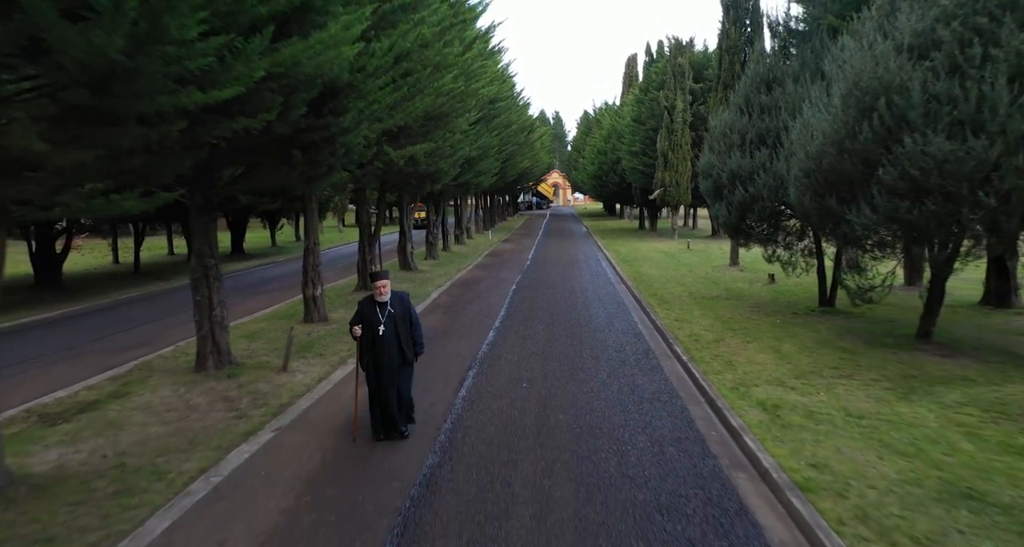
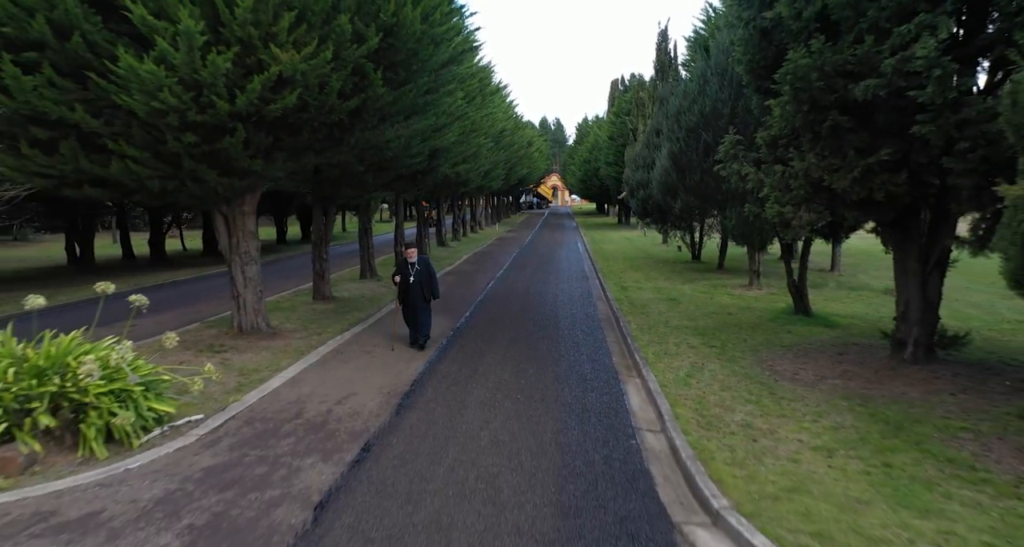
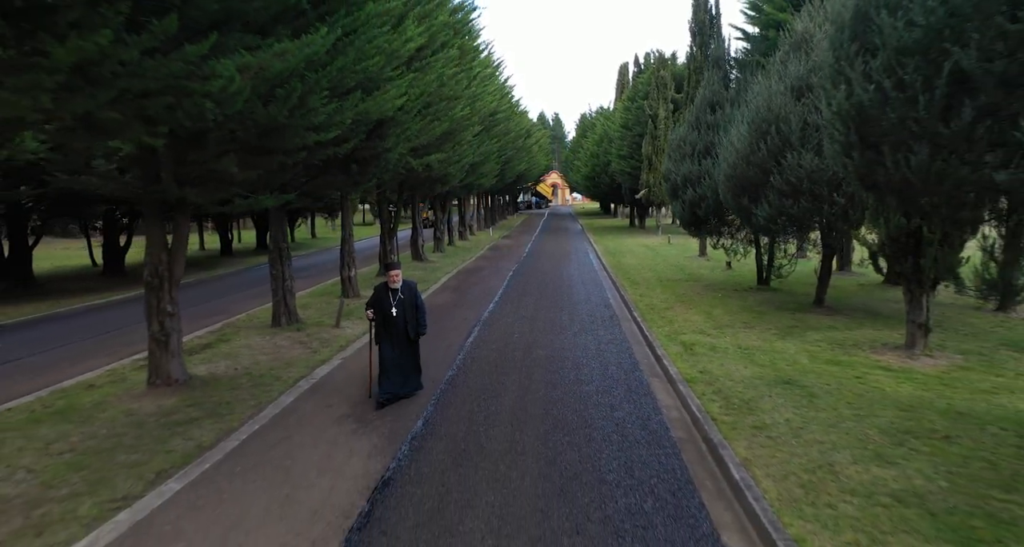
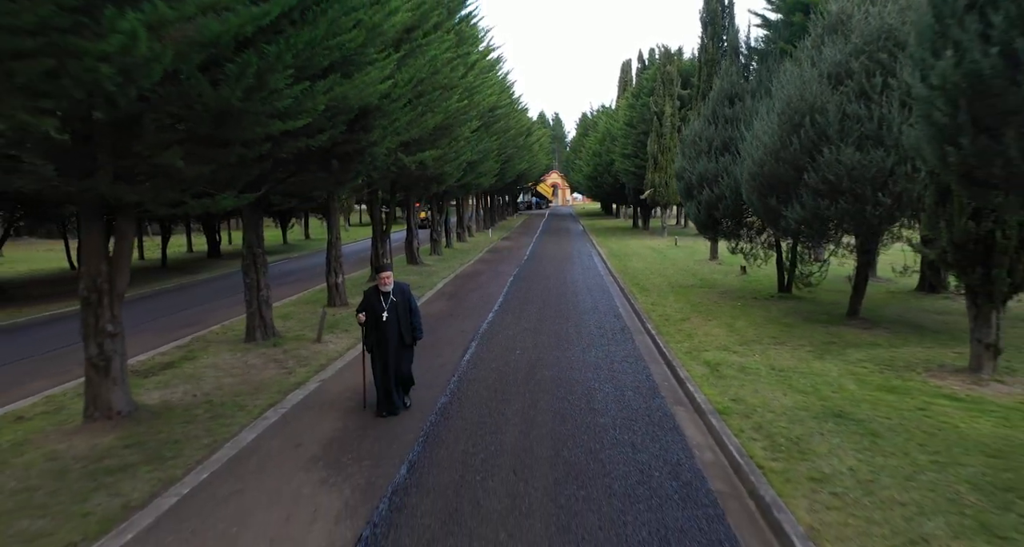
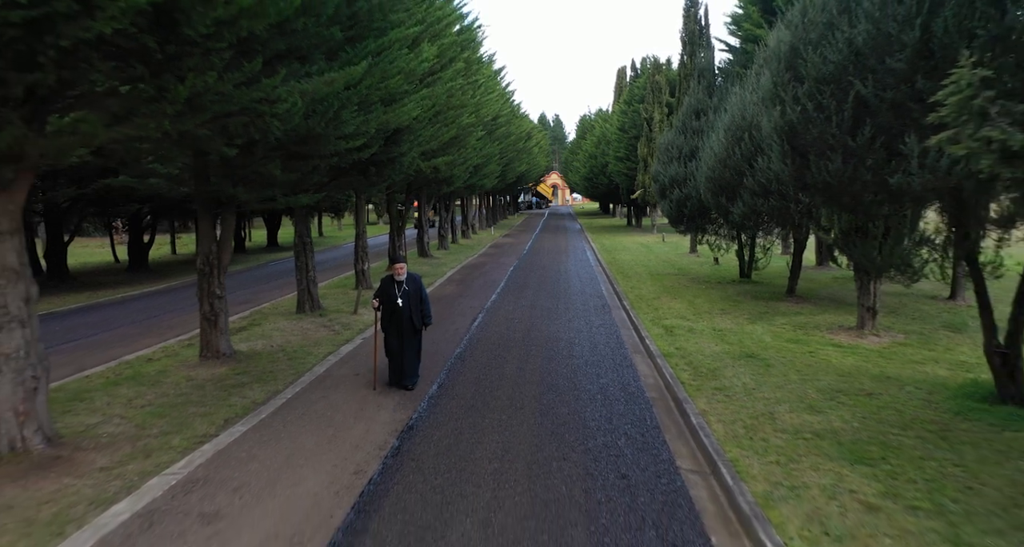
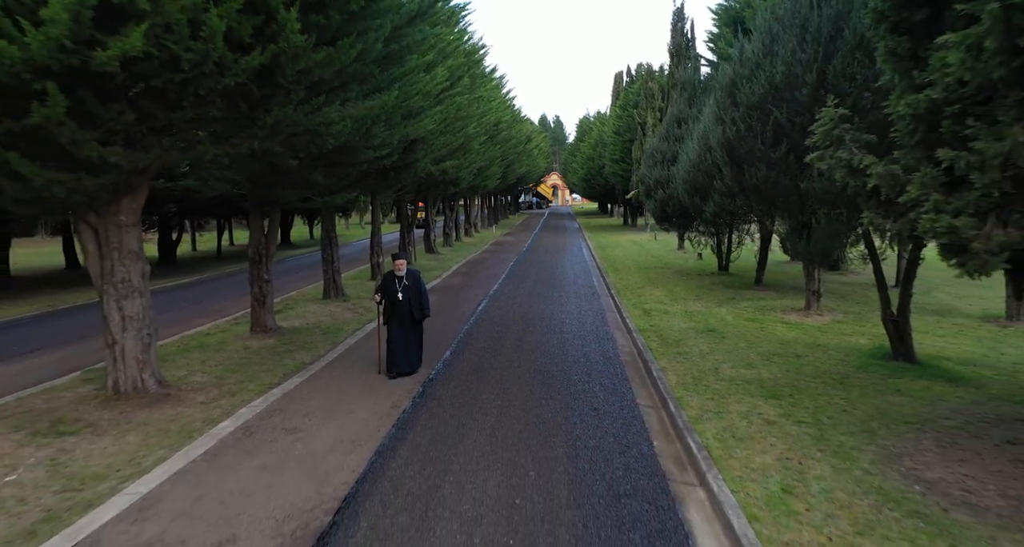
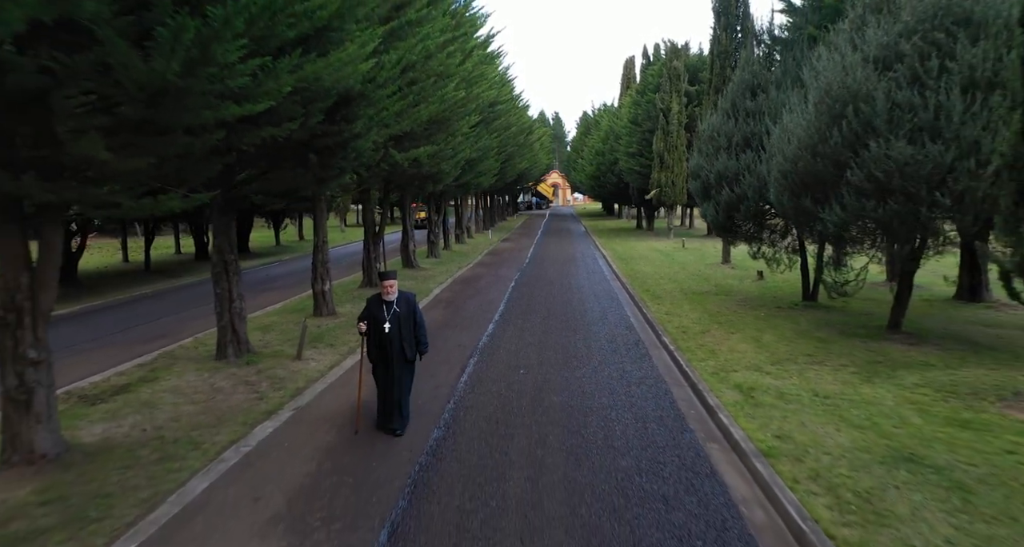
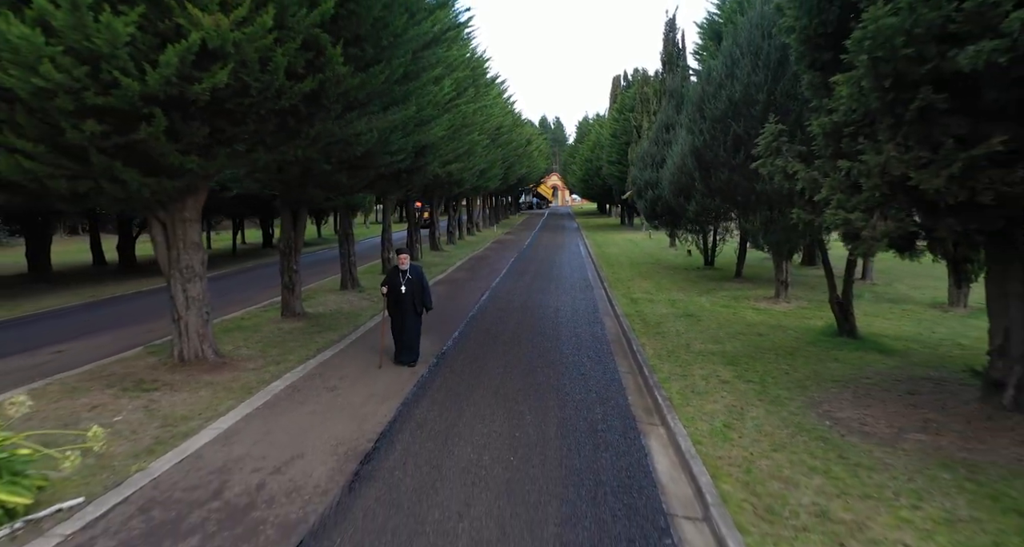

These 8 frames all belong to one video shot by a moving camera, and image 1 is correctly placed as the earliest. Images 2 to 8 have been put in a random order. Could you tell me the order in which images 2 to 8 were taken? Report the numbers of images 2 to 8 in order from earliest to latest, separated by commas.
7, 4, 3, 5, 6, 8, 2
